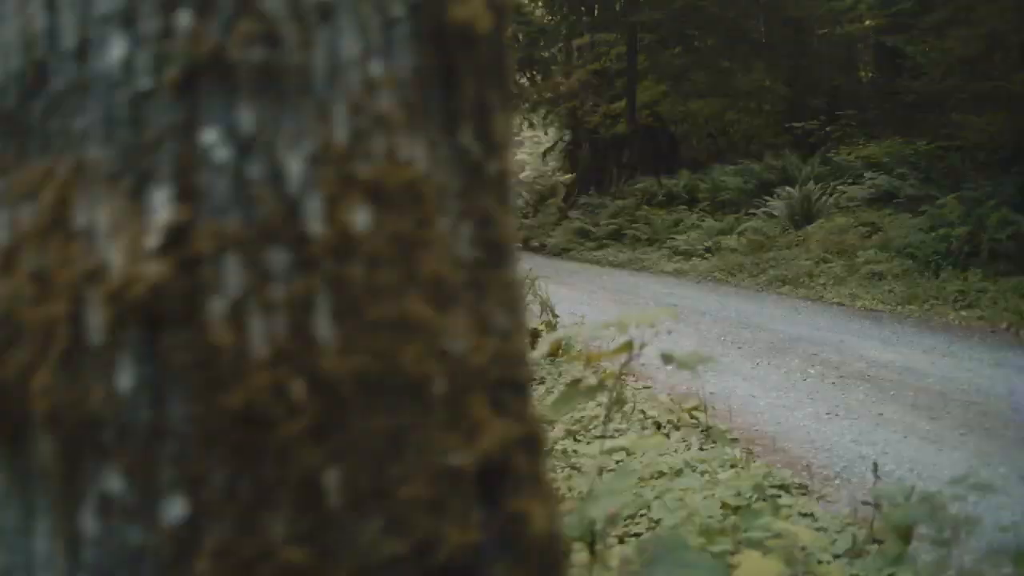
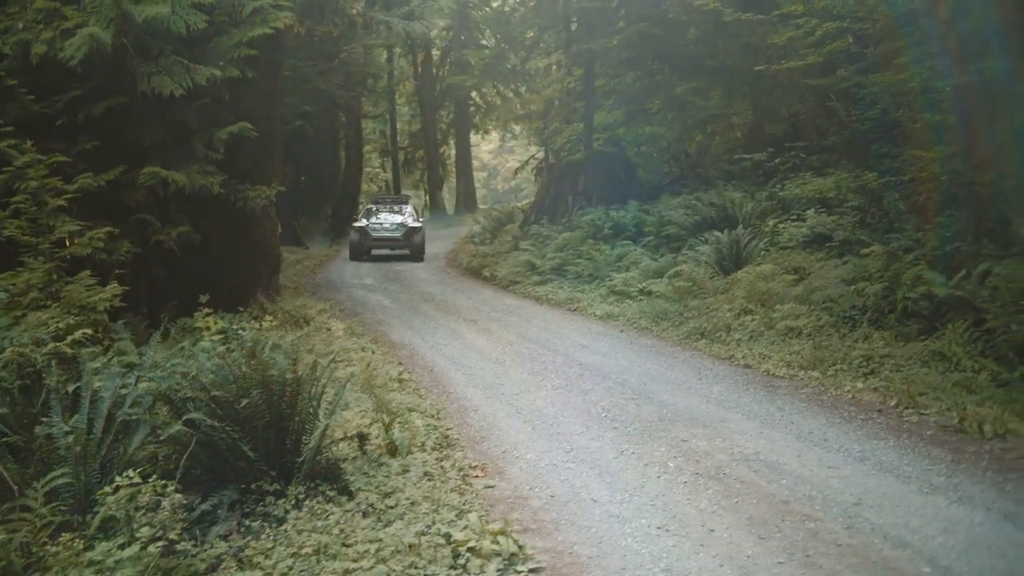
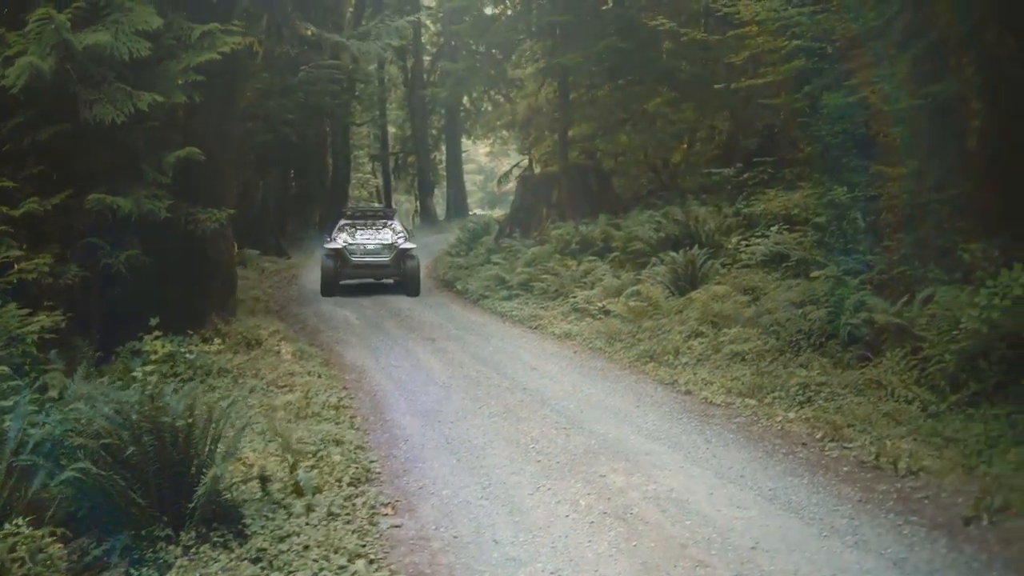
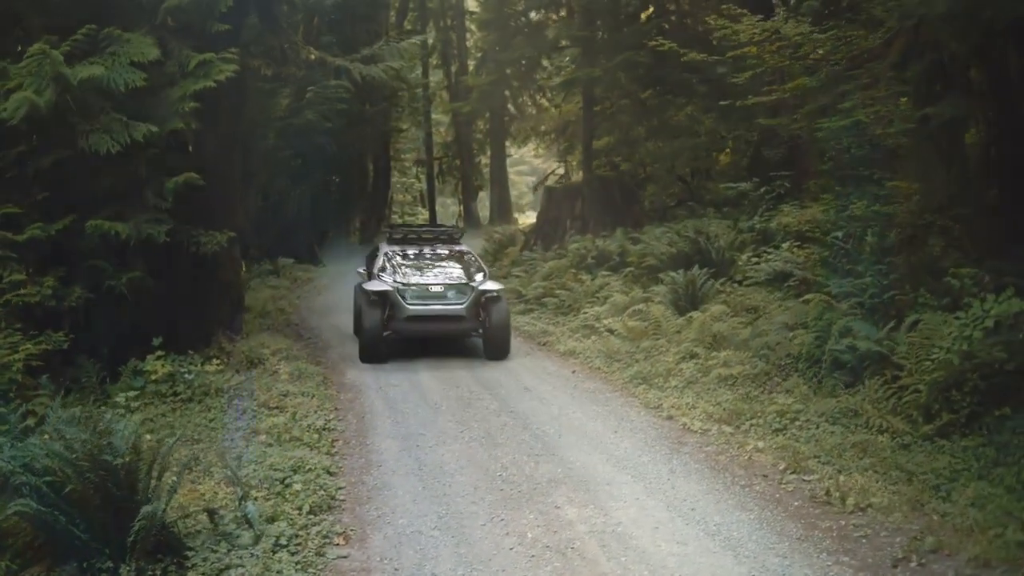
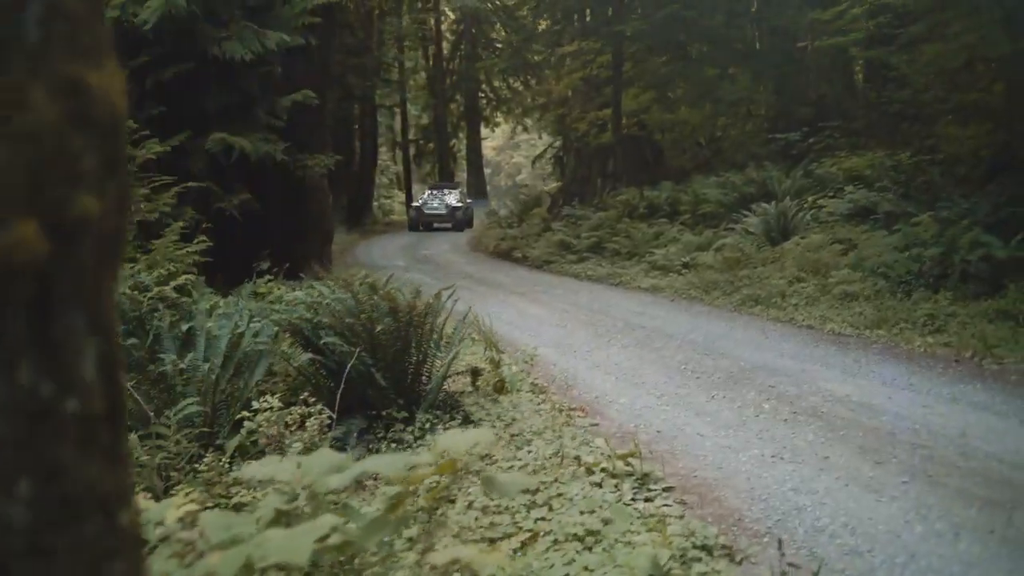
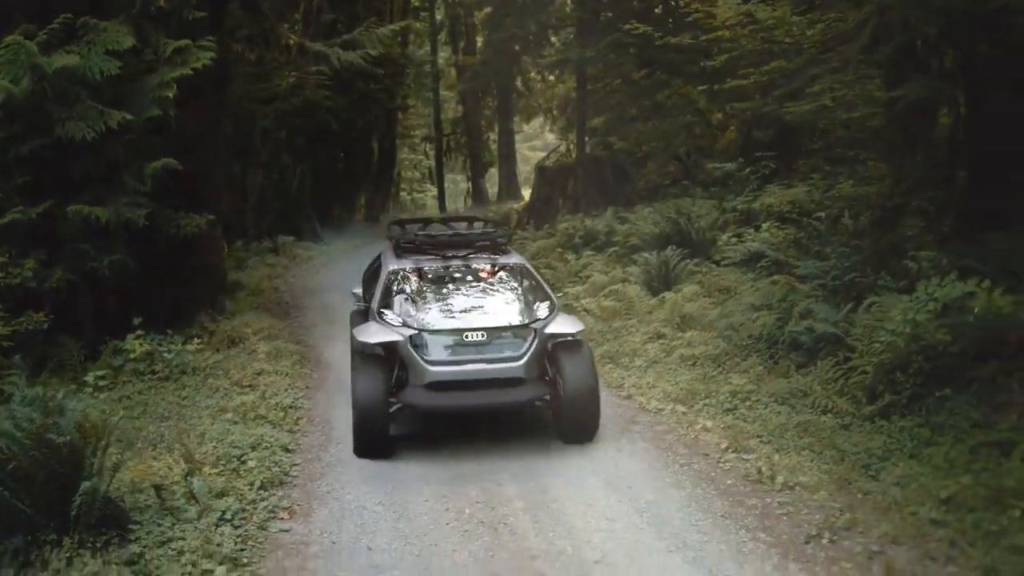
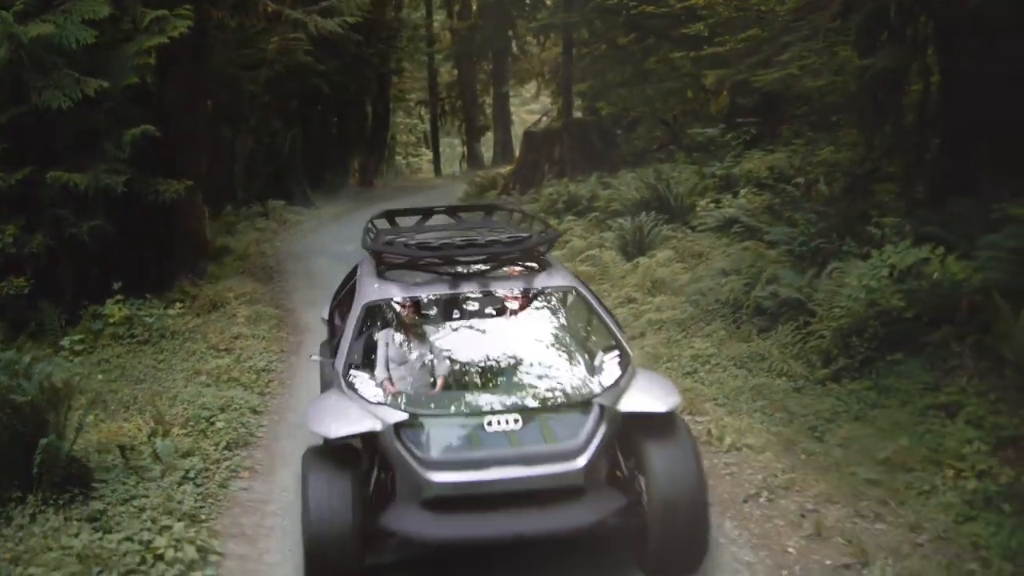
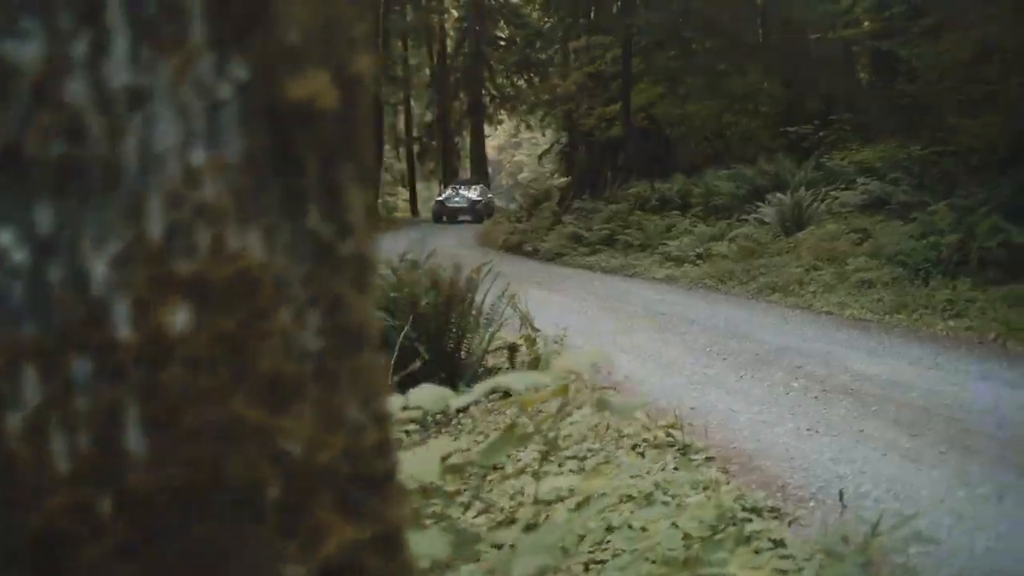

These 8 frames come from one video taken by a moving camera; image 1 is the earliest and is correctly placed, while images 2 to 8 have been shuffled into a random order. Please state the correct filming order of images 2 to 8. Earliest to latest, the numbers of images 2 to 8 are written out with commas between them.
8, 5, 2, 3, 4, 6, 7
